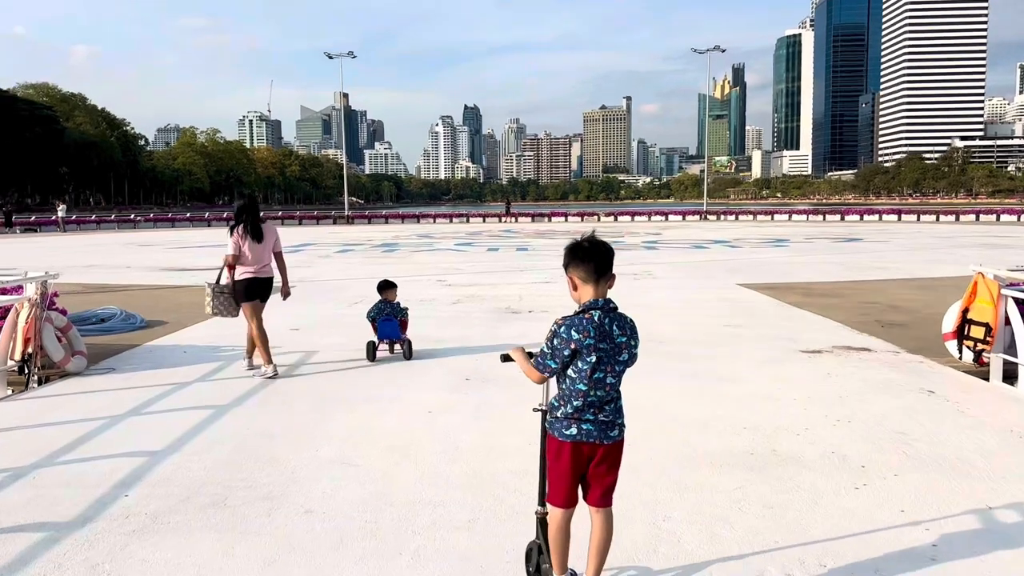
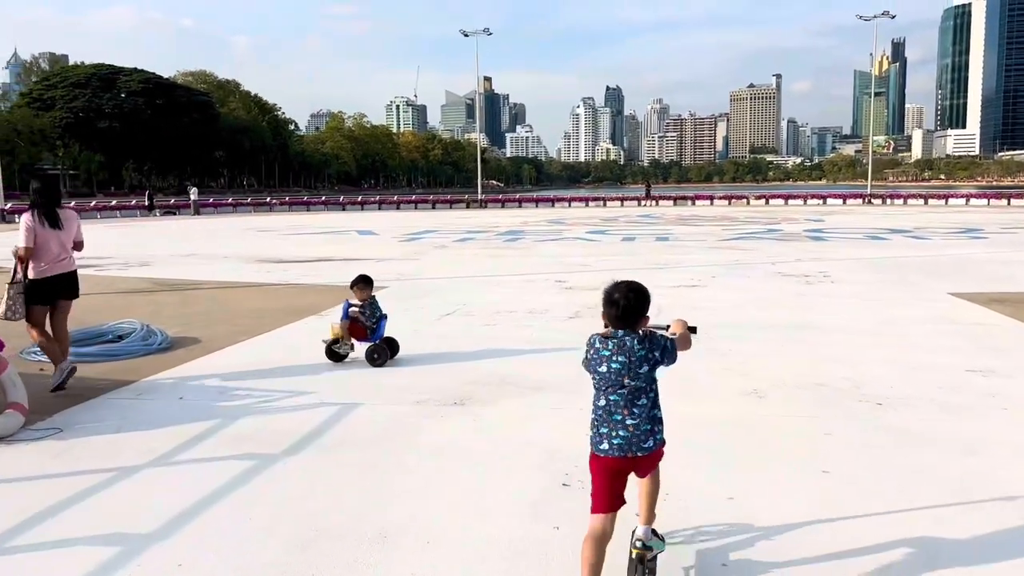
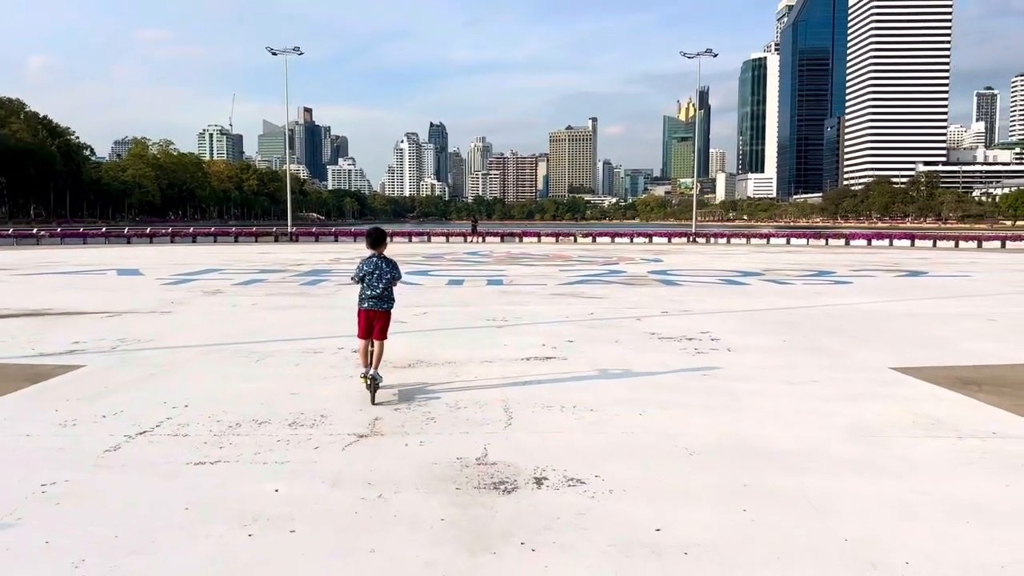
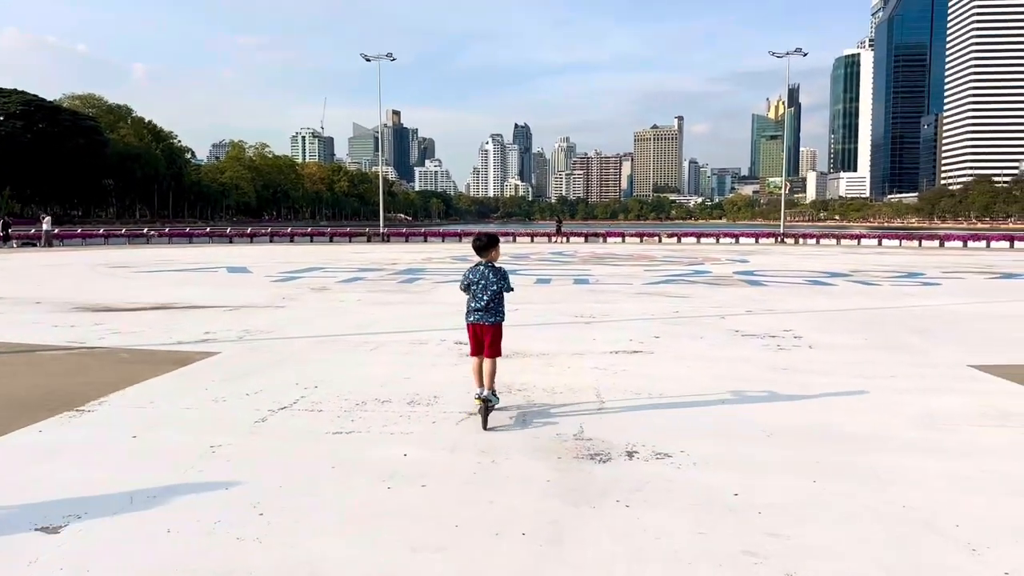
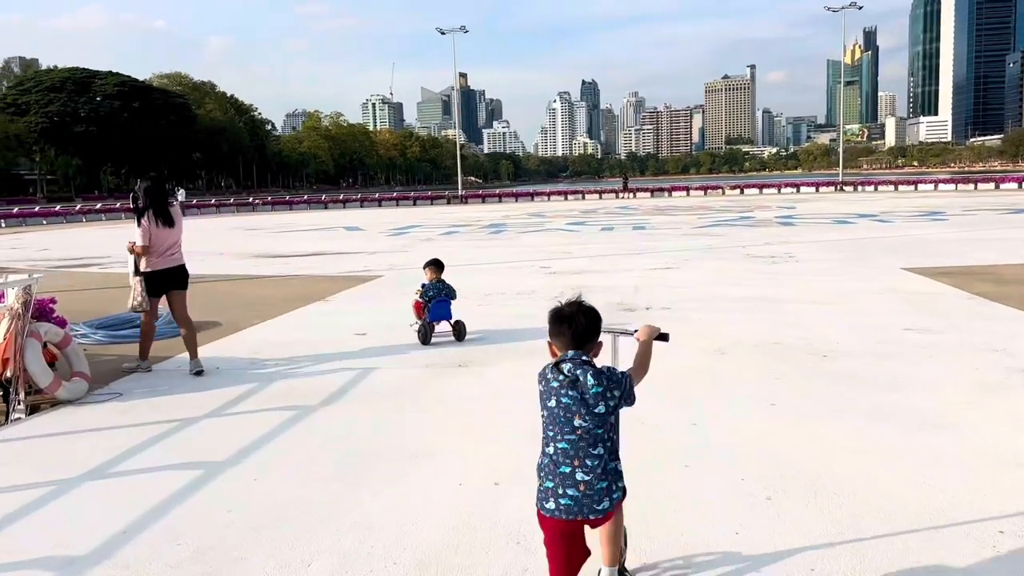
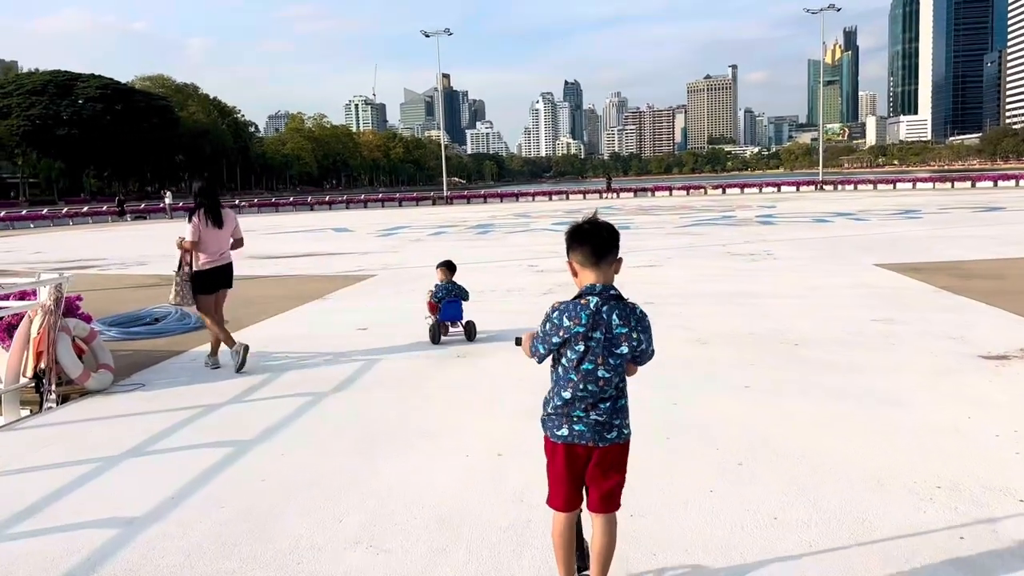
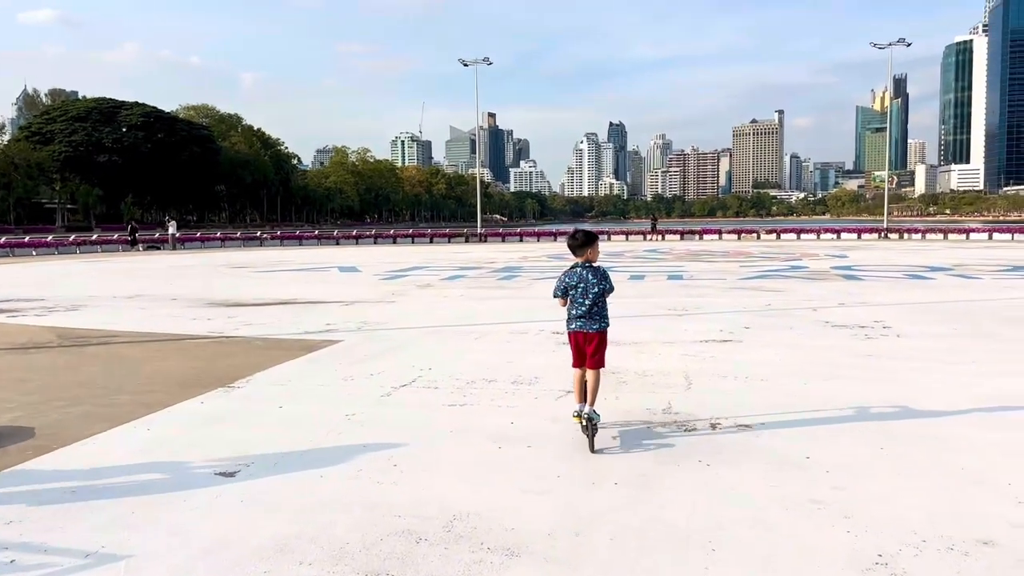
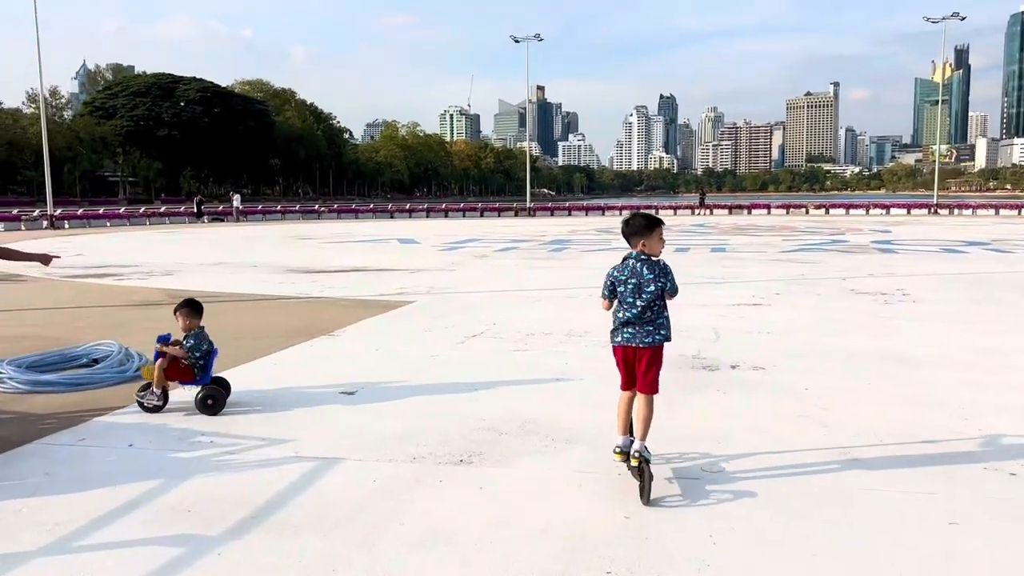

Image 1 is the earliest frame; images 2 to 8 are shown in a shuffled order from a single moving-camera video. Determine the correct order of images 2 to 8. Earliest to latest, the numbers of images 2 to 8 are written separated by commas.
6, 5, 2, 8, 7, 4, 3
